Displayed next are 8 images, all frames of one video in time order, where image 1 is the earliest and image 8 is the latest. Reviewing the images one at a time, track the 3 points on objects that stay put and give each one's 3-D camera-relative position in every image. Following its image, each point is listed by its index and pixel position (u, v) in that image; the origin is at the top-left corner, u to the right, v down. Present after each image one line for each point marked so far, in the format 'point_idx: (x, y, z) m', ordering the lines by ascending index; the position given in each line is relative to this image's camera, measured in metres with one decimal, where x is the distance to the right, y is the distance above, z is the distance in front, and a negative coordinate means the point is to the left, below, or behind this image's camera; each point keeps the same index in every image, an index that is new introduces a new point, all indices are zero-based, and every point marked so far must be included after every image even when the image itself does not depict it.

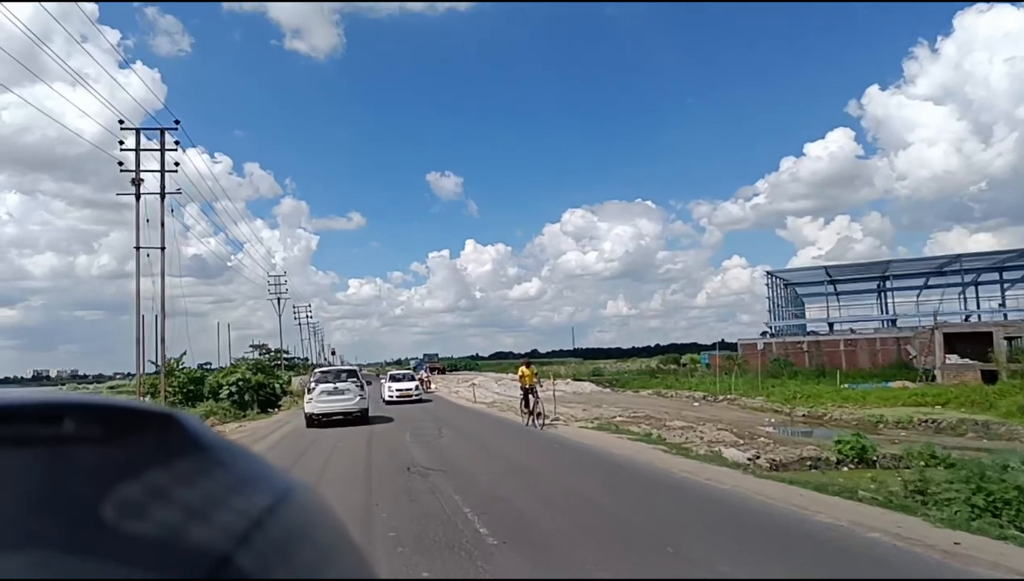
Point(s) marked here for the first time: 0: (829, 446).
0: (+7.3, -3.6, +19.6) m
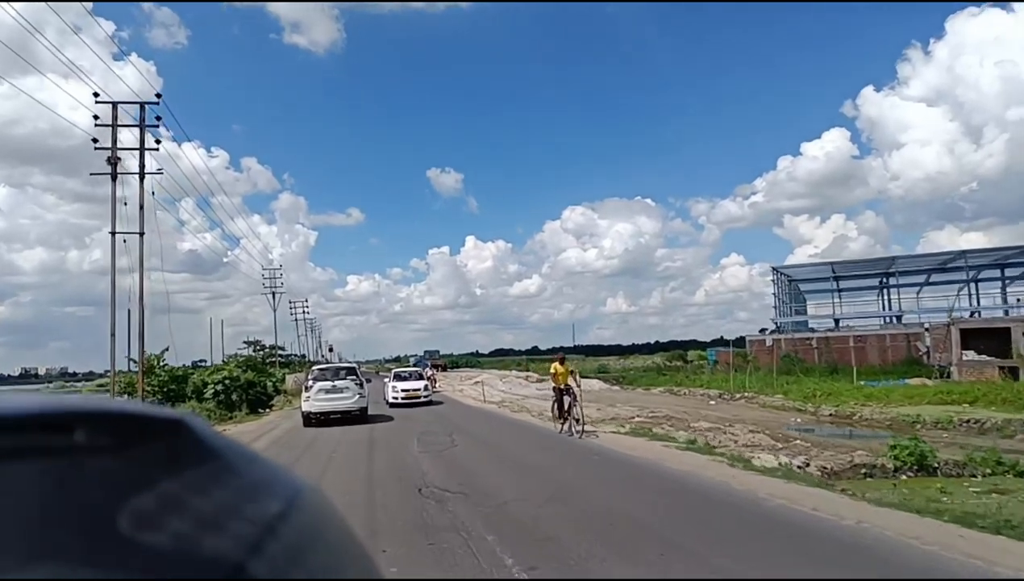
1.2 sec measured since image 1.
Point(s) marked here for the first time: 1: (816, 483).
0: (+7.6, -3.3, +17.7) m
1: (+5.3, -3.4, +15.0) m
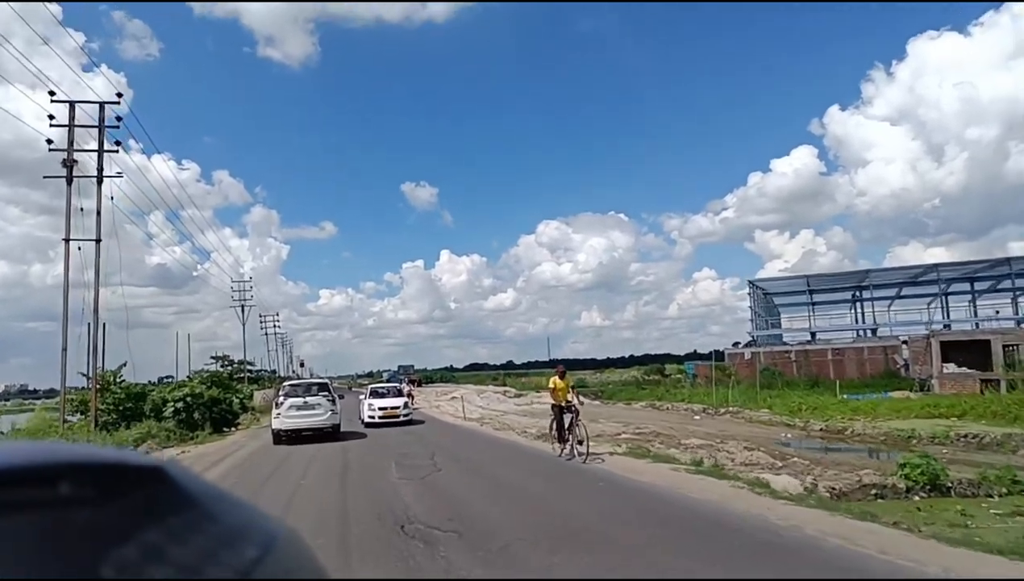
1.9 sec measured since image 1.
0: (+7.3, -3.5, +16.7) m
1: (+5.1, -3.5, +14.0) m
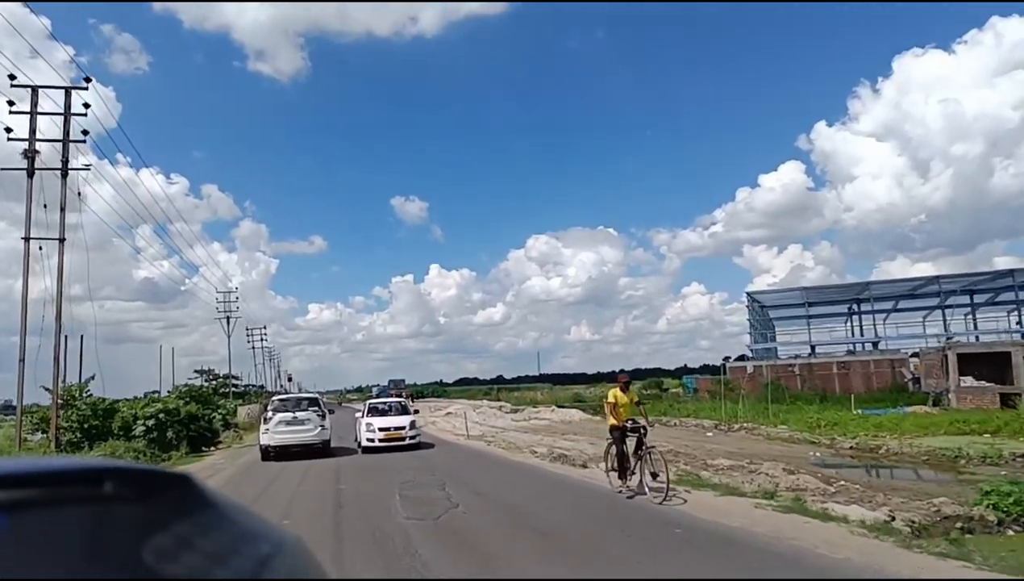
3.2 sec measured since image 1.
0: (+7.7, -3.5, +14.4) m
1: (+5.5, -3.4, +11.7) m
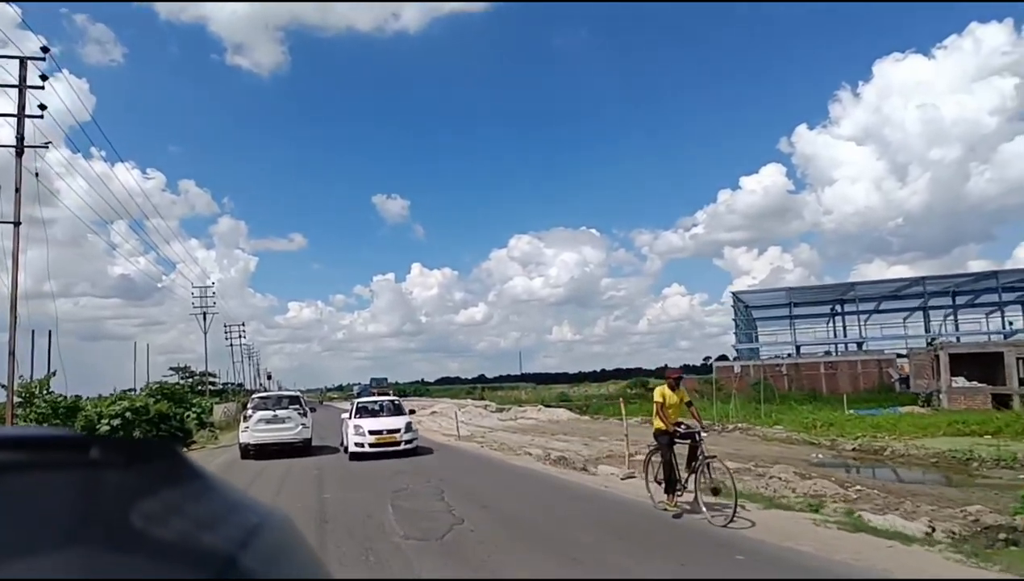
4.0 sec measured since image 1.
0: (+7.6, -3.3, +13.3) m
1: (+5.5, -3.3, +10.6) m
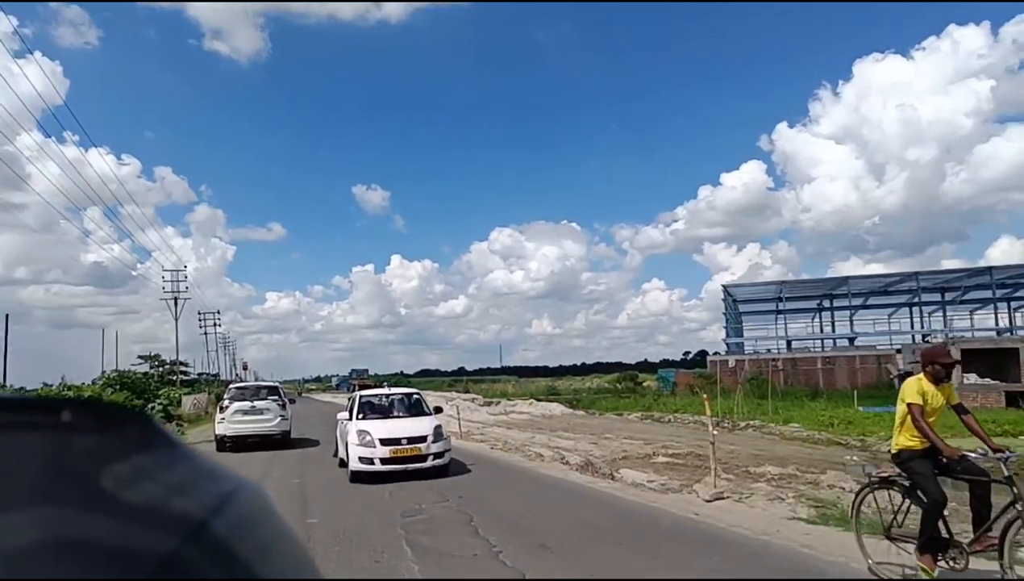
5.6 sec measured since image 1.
0: (+8.0, -3.0, +10.8) m
1: (+6.0, -2.9, +8.0) m
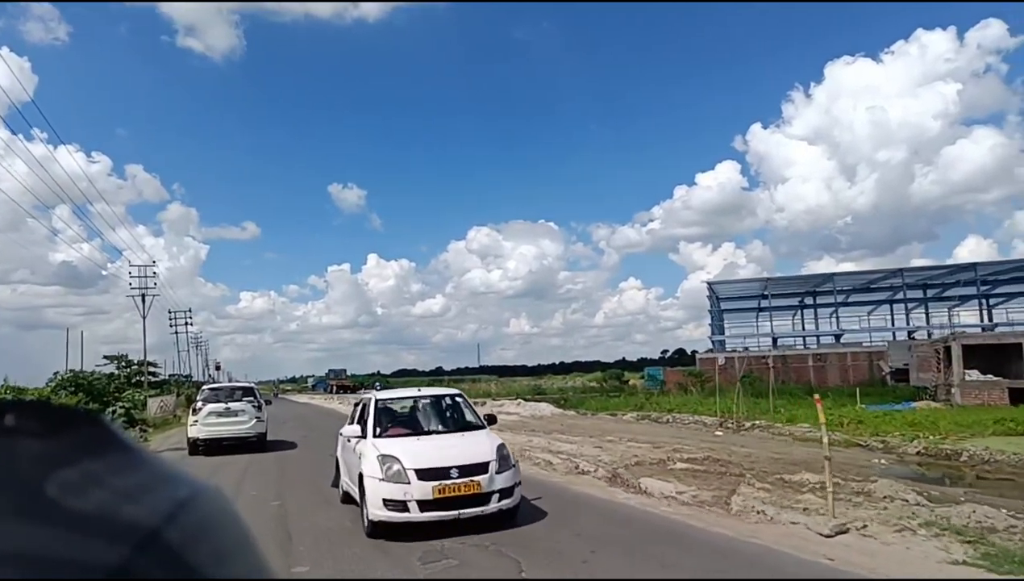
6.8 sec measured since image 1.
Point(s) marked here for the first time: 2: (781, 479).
0: (+8.4, -2.7, +9.0) m
1: (+6.4, -2.7, +6.1) m
2: (+5.2, -3.5, +16.3) m
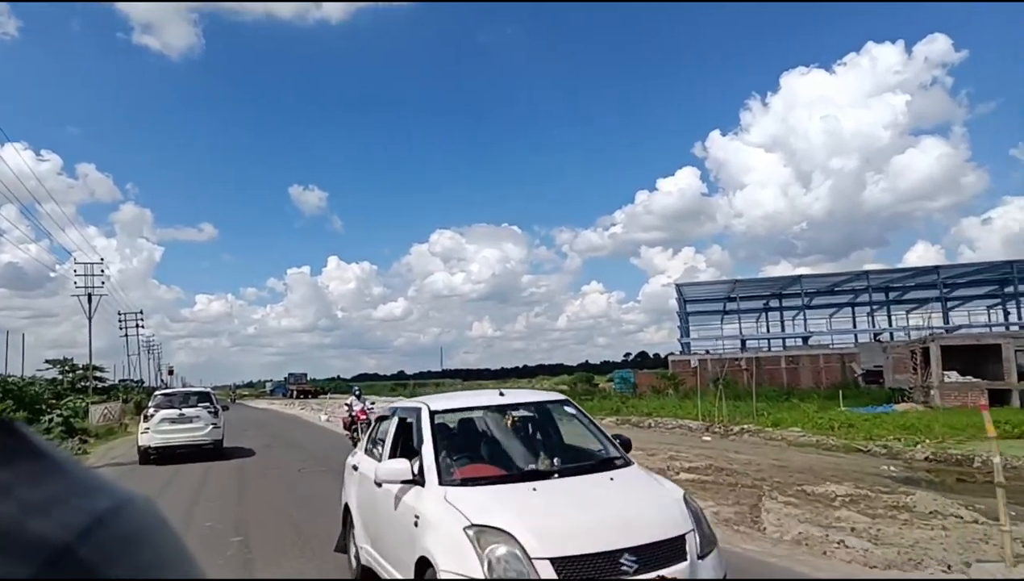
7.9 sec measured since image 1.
0: (+8.6, -2.6, +7.6) m
1: (+6.7, -2.5, +4.6) m
2: (+5.0, -3.4, +14.7) m
